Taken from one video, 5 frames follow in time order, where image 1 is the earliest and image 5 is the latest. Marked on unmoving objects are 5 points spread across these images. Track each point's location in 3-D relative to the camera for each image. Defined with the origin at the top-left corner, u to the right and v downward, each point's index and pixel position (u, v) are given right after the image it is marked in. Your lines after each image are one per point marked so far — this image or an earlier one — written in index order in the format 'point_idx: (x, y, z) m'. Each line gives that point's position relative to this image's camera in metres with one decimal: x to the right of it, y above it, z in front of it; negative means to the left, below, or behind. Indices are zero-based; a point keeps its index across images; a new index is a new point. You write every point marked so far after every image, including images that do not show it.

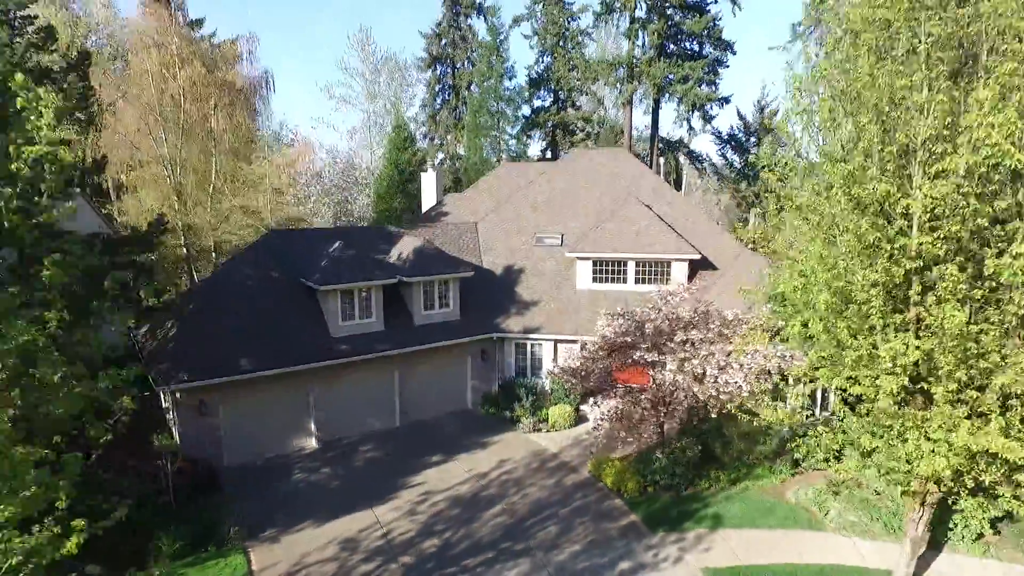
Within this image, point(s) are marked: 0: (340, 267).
0: (-3.1, +0.4, +13.4) m
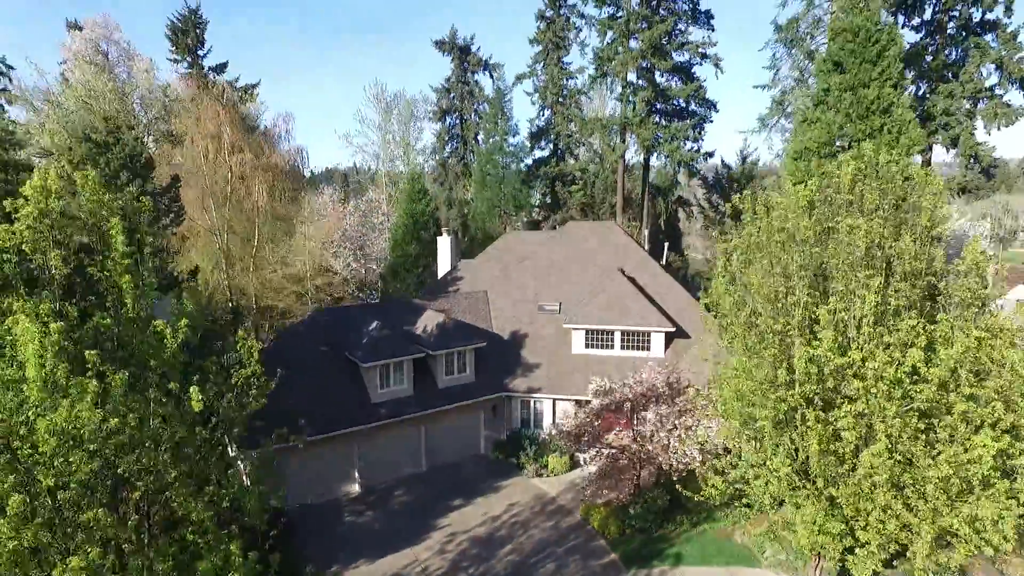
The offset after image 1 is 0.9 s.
0: (-2.9, -1.3, +16.5) m
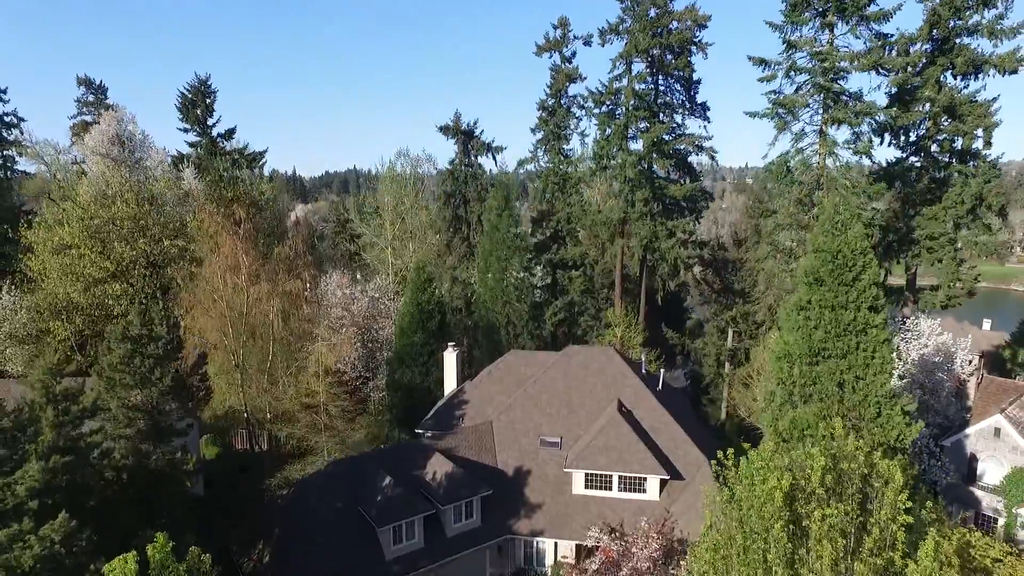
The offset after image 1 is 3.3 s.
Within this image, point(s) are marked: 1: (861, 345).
0: (-2.8, -5.1, +17.6) m
1: (+6.5, -1.1, +14.0) m
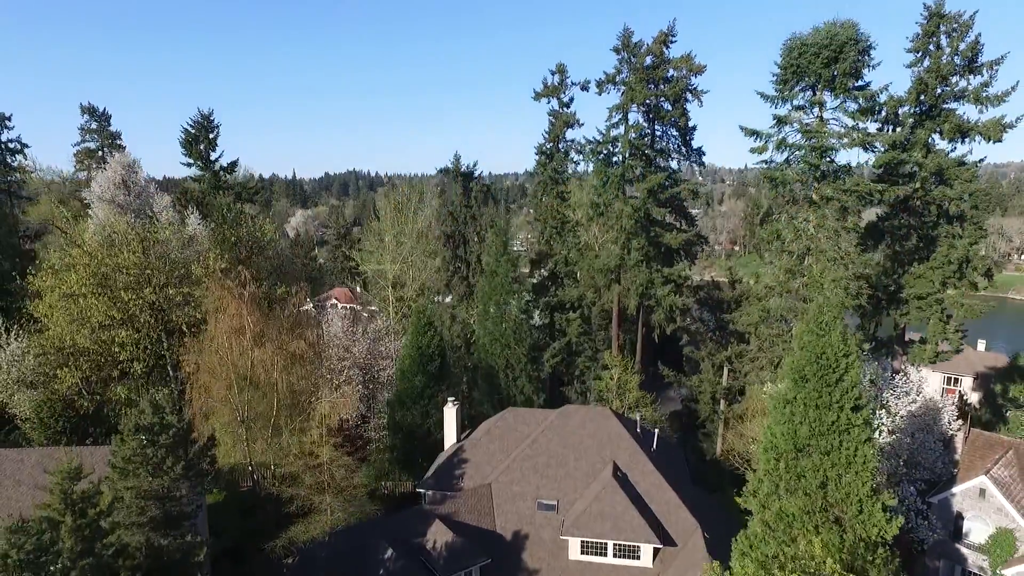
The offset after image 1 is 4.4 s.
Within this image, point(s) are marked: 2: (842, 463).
0: (-2.9, -7.0, +18.2) m
1: (+6.5, -3.0, +14.6) m
2: (+6.5, -3.4, +14.6) m
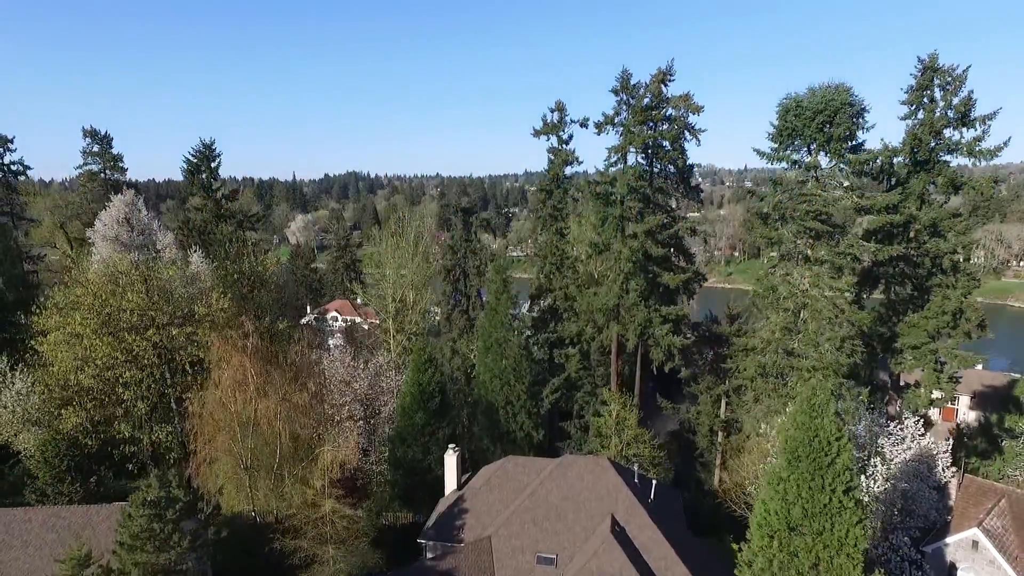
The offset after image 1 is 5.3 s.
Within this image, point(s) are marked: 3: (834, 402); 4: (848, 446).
0: (-2.9, -8.8, +18.5) m
1: (+6.5, -4.8, +15.0) m
2: (+6.4, -5.1, +14.9) m
3: (+6.7, -2.3, +15.5) m
4: (+6.8, -3.2, +15.1) m
